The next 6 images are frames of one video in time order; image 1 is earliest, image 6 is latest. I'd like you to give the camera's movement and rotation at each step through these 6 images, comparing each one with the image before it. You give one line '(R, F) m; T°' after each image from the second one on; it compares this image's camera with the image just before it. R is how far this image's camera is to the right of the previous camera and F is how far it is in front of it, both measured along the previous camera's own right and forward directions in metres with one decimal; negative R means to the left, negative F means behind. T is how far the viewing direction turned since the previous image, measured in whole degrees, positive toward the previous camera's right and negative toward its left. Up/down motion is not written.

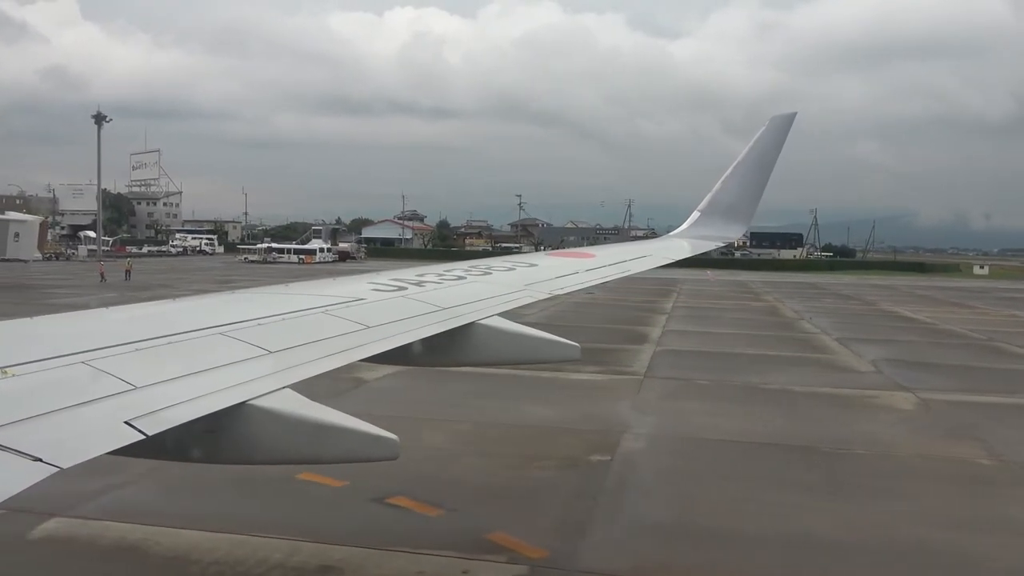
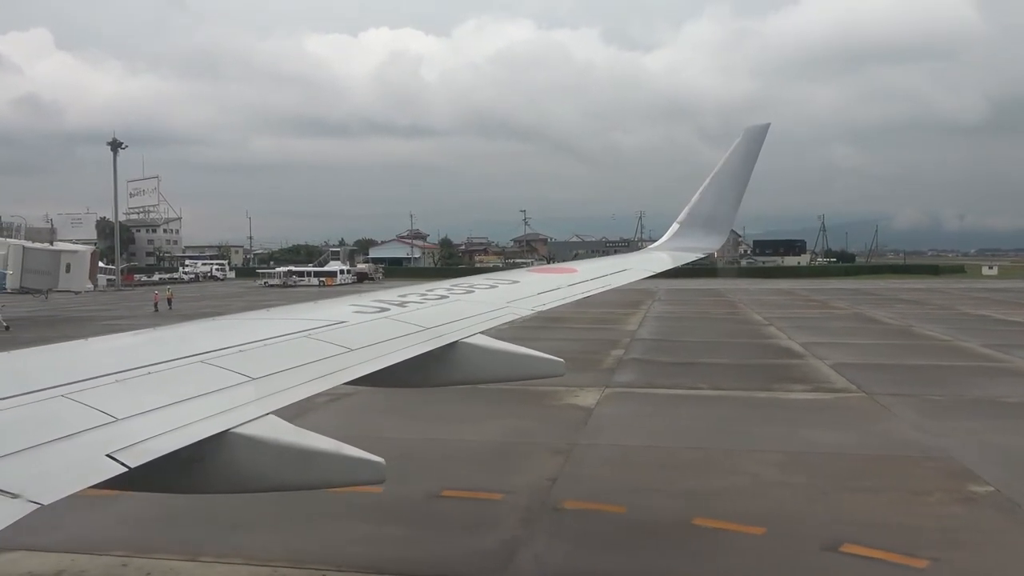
(-4.0, +0.7) m; +1°
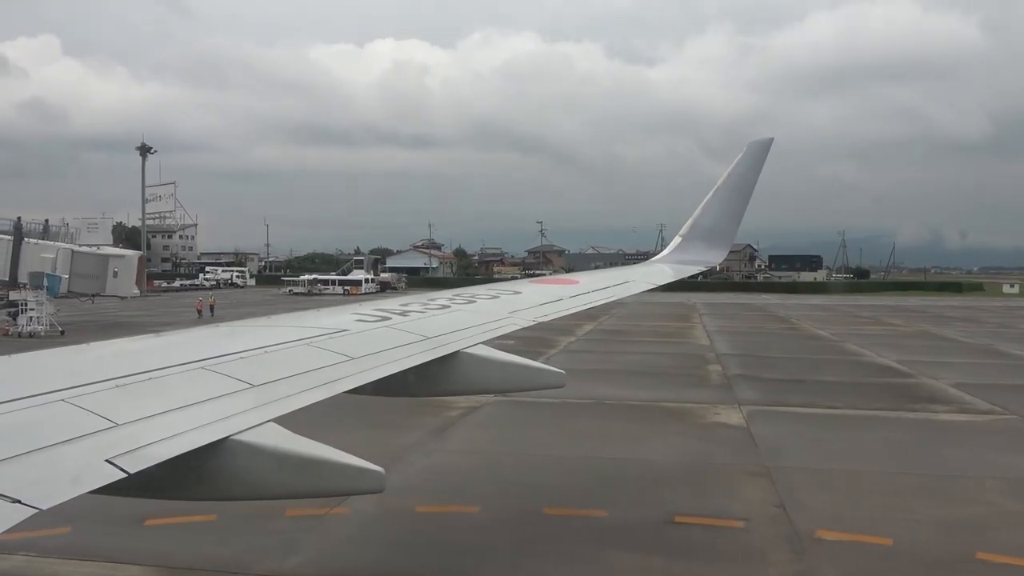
(-2.4, +0.4) m; 0°
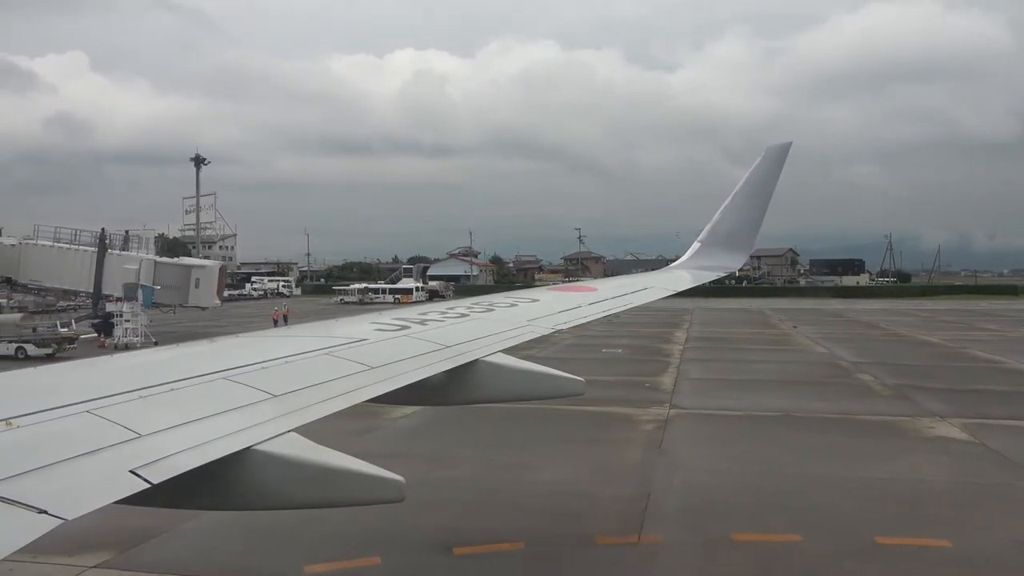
(-2.9, +0.5) m; -1°
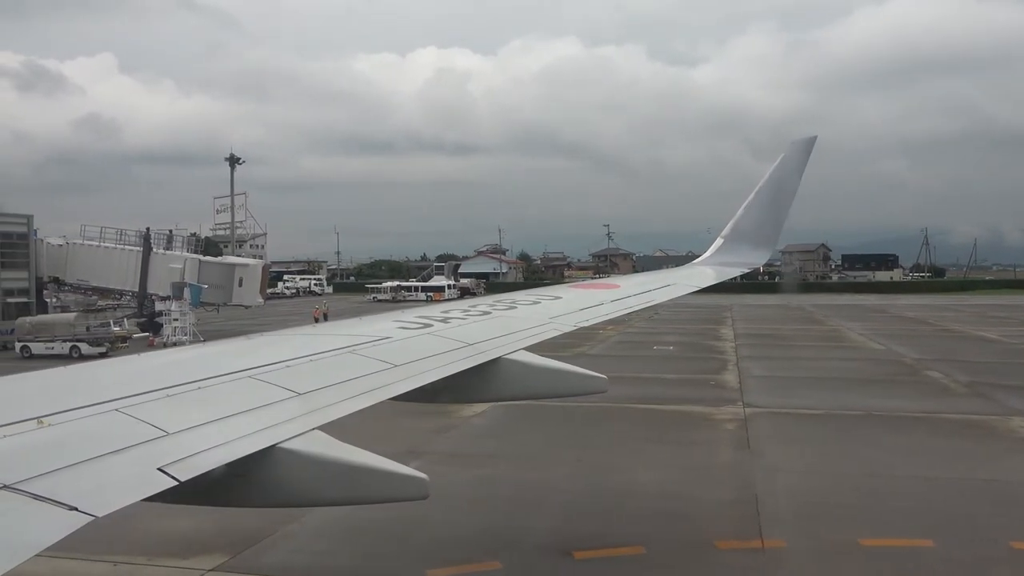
(-0.9, +0.2) m; -2°
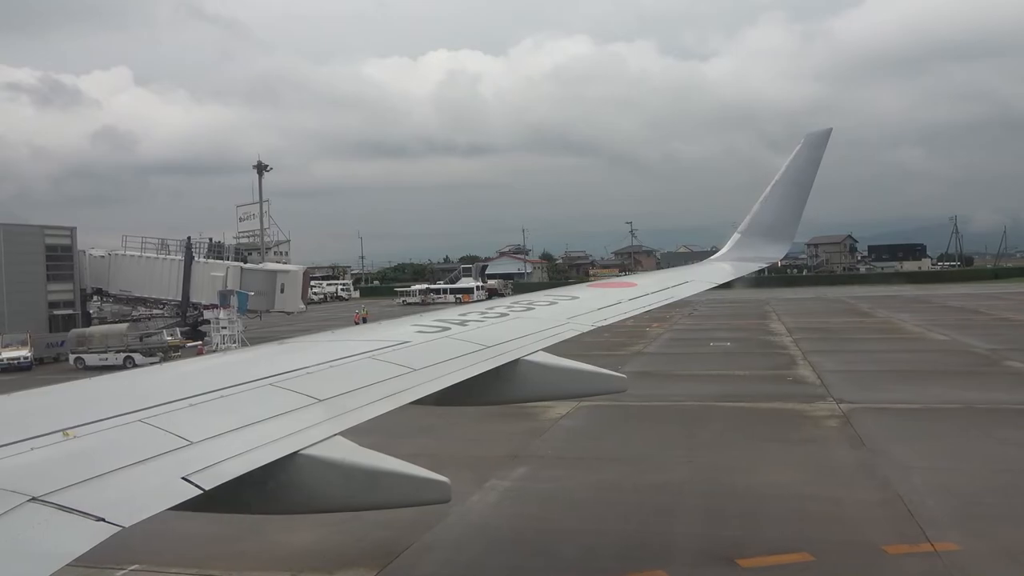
(-1.2, +0.3) m; -1°
